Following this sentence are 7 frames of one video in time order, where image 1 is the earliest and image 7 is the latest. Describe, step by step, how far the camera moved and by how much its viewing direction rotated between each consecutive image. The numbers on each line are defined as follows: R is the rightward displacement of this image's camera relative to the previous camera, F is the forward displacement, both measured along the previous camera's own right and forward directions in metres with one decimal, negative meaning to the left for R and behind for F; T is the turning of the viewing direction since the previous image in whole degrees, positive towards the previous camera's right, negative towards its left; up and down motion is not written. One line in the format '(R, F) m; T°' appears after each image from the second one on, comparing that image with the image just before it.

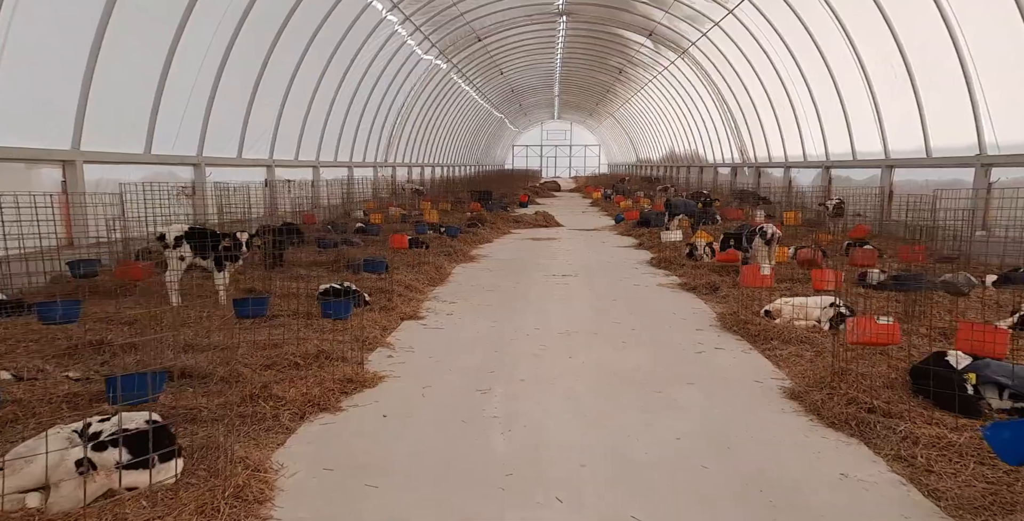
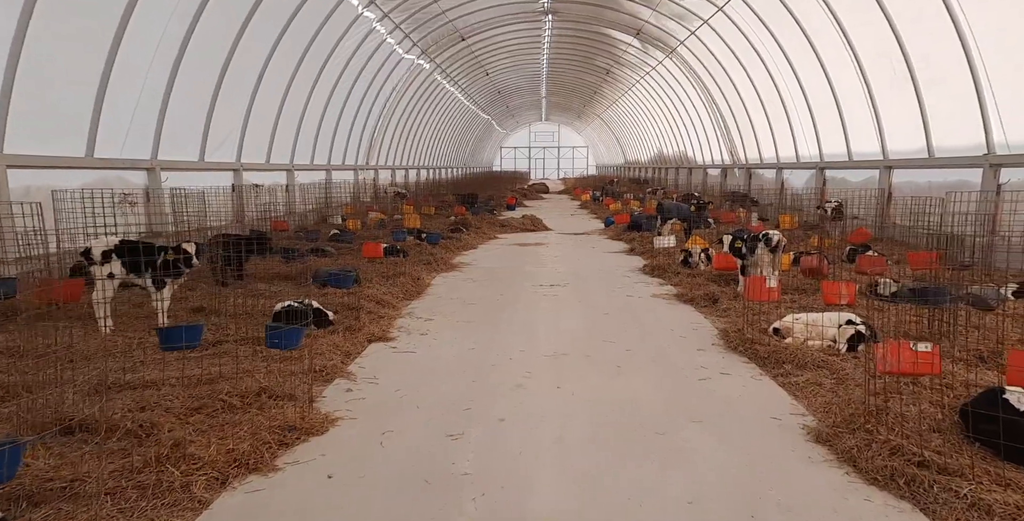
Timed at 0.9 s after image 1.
(+0.1, +0.8) m; +1°
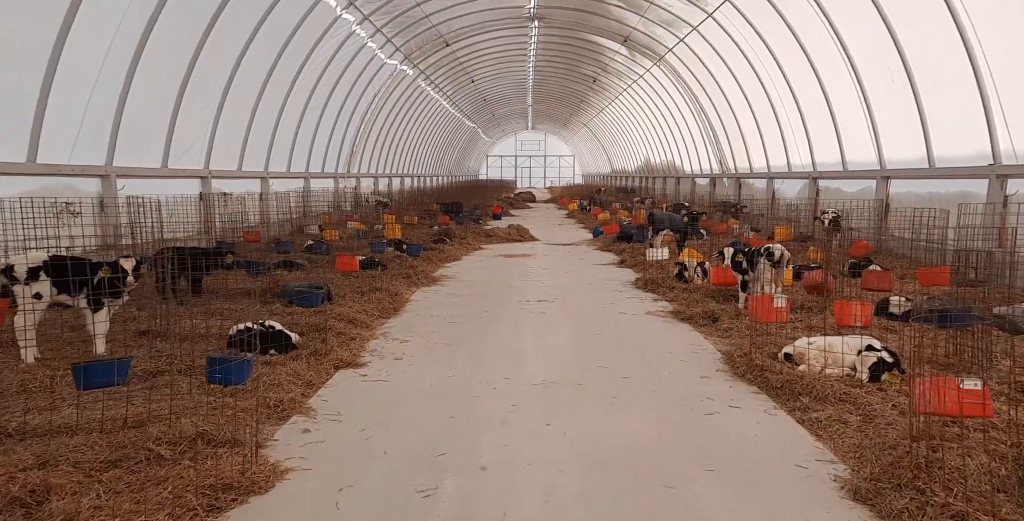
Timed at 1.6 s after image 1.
(0.0, +0.7) m; +1°
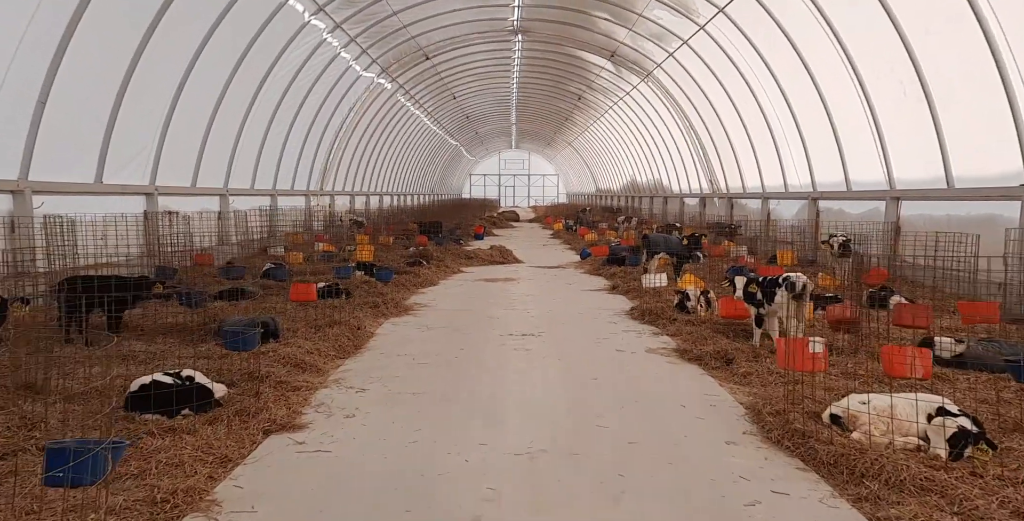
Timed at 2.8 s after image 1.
(0.0, +1.3) m; +1°
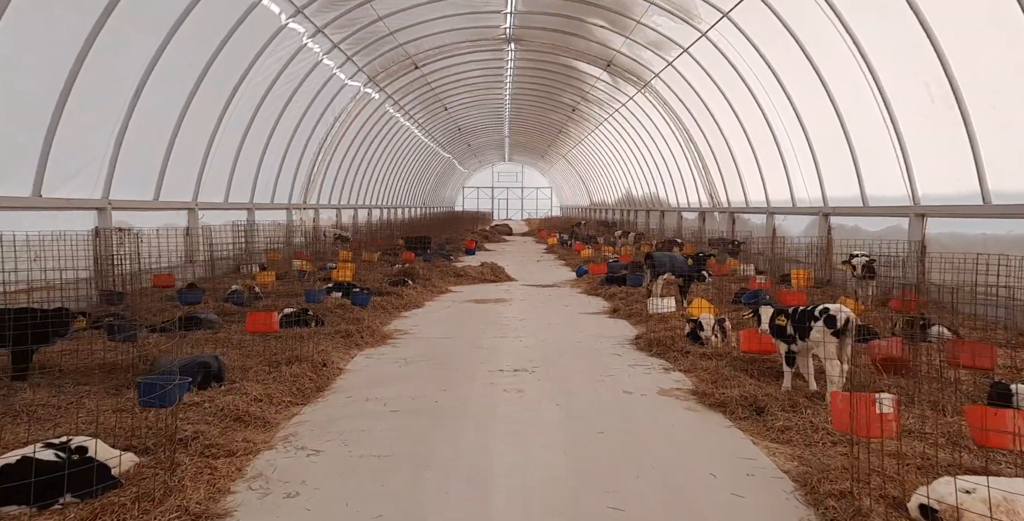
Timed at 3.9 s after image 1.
(0.0, +1.2) m; +1°
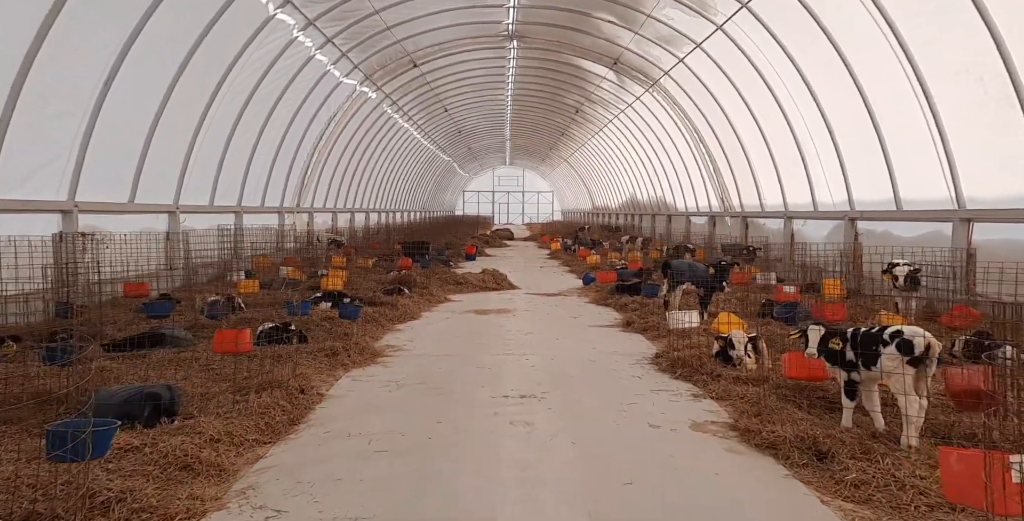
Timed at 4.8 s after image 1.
(-0.1, +1.1) m; 0°
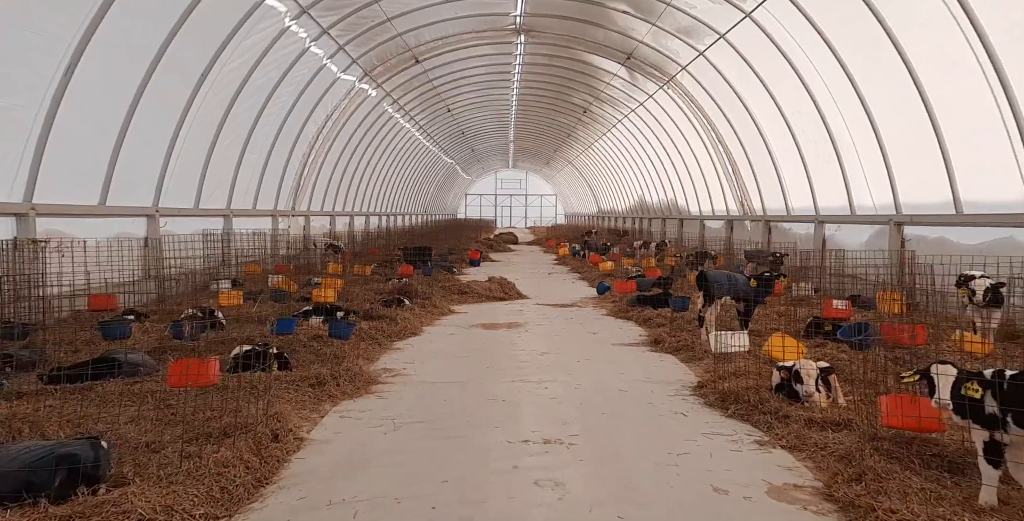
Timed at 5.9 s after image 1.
(-0.2, +1.4) m; 0°
